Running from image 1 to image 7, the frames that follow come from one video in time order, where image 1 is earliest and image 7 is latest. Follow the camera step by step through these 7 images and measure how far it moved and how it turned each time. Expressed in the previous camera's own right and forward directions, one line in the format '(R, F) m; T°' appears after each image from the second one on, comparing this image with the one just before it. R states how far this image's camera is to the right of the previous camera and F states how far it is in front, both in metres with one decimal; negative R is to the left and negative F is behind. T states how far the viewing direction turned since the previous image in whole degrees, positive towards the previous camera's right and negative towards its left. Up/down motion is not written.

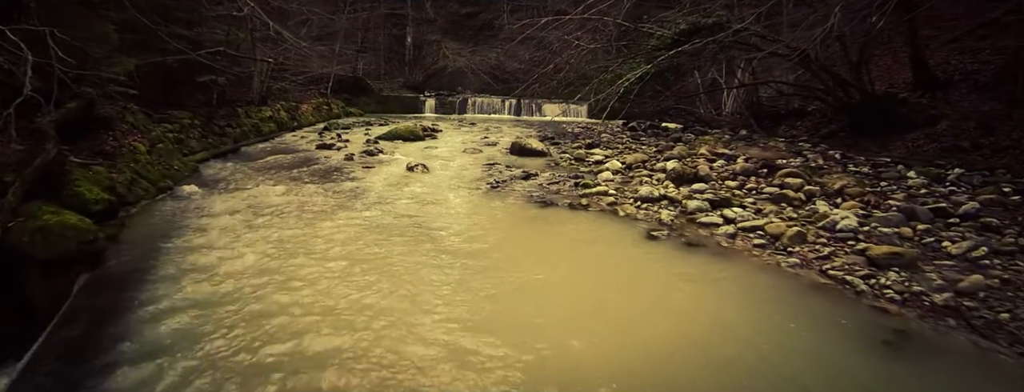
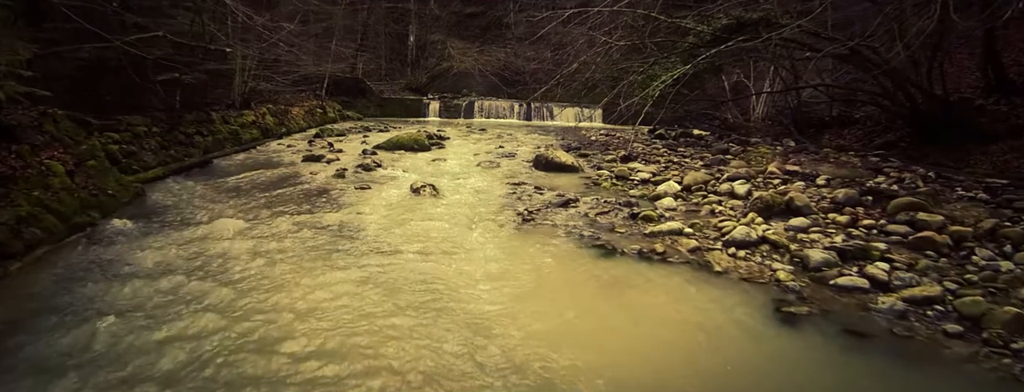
(-0.4, +1.7) m; 0°
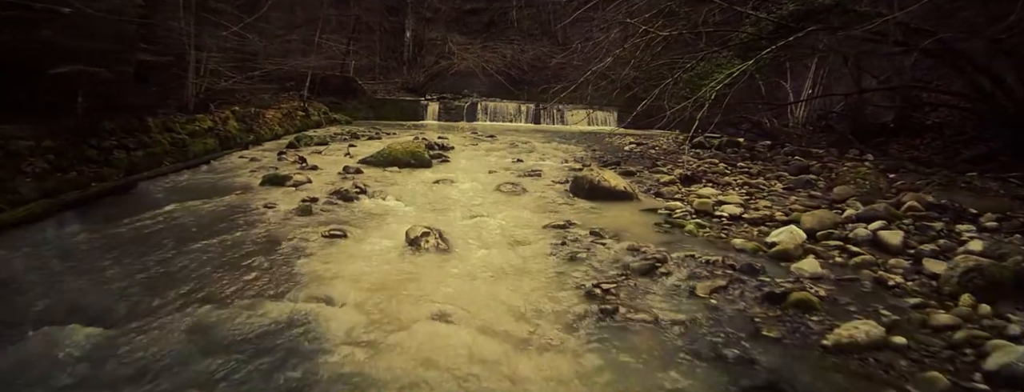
(-0.5, +2.1) m; 0°
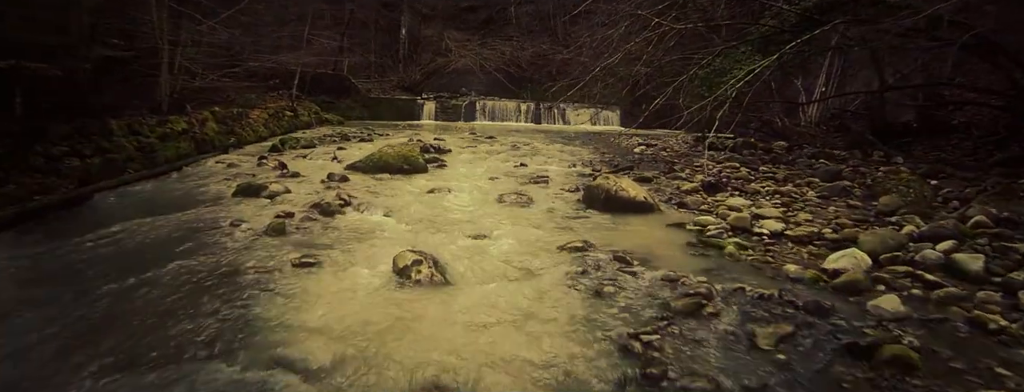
(-0.1, +0.7) m; 0°
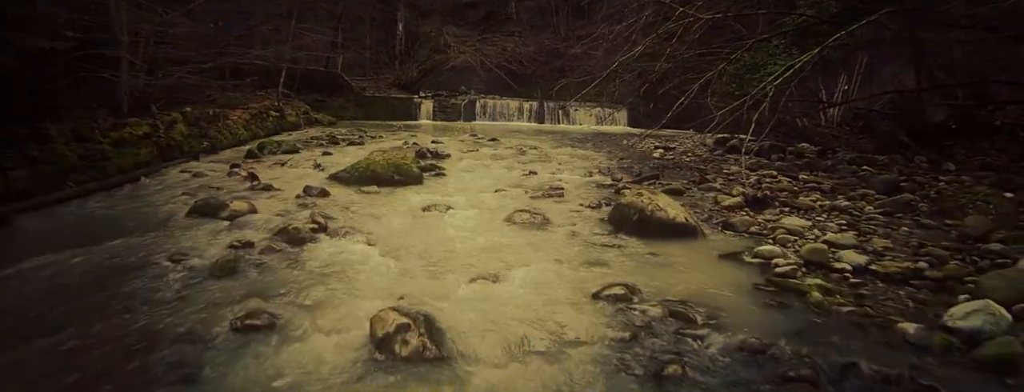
(-0.1, +0.9) m; 0°
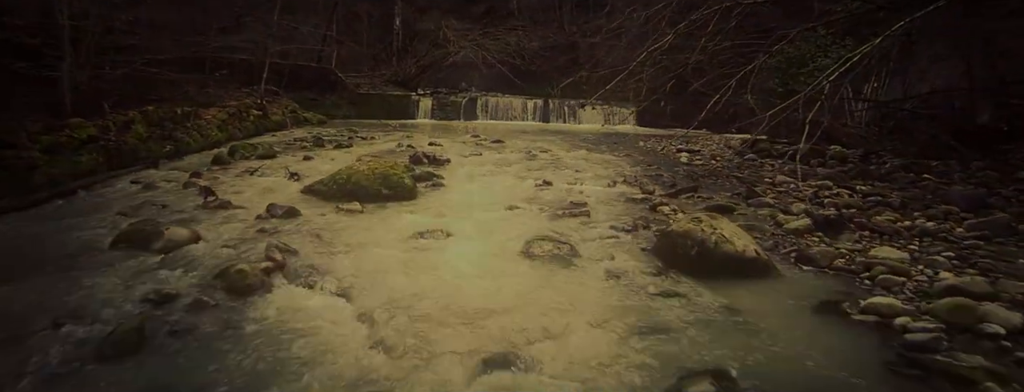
(-0.1, +1.0) m; 0°
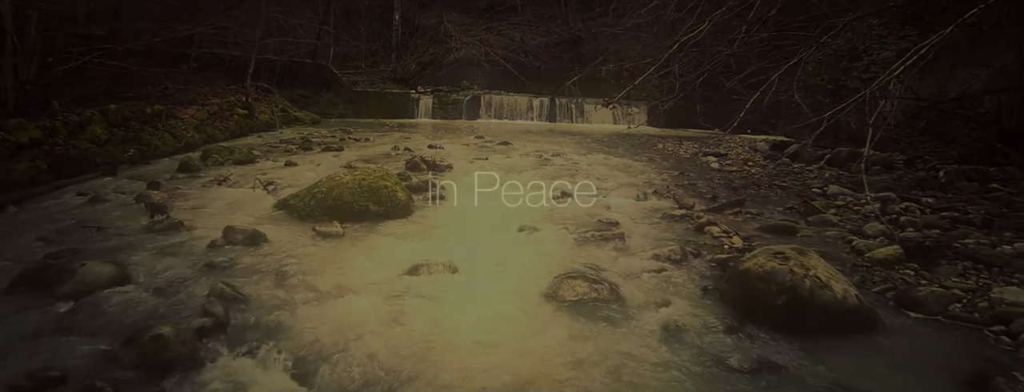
(-0.1, +0.8) m; 0°
